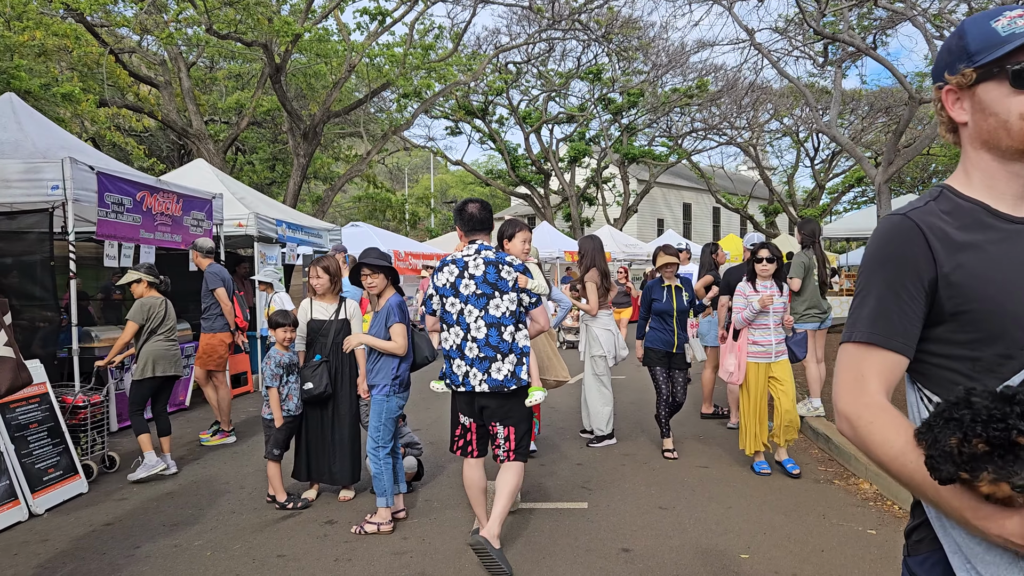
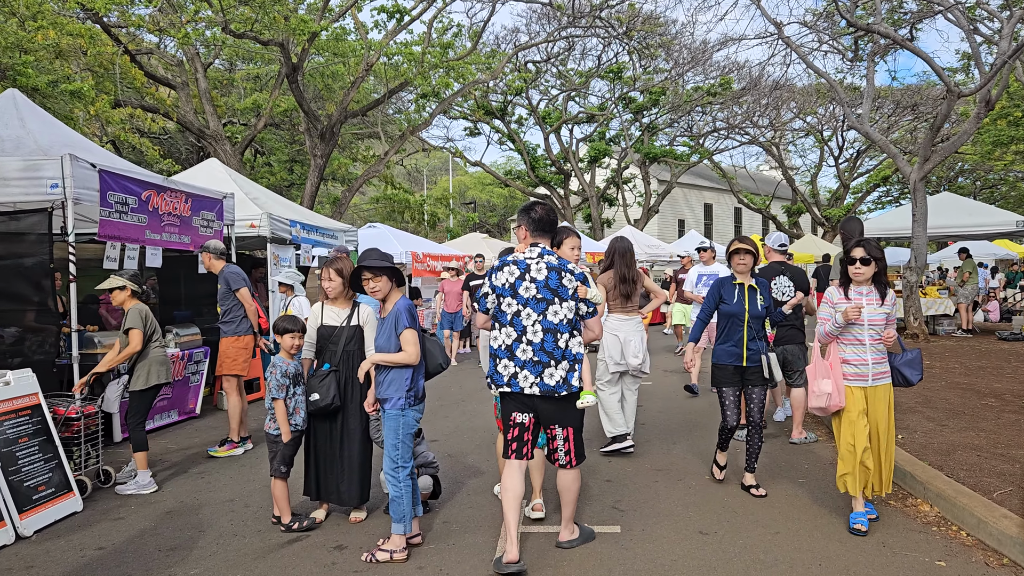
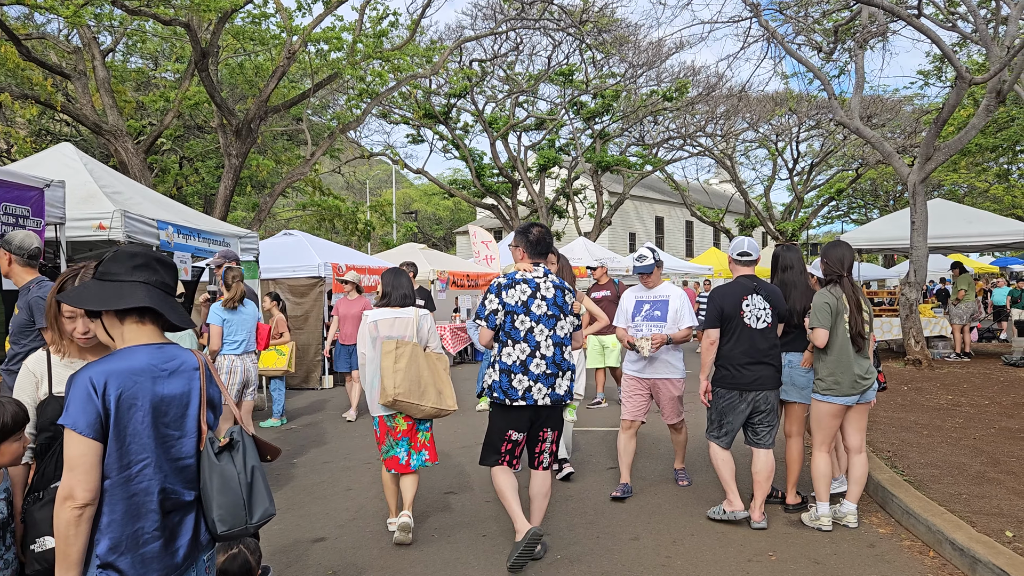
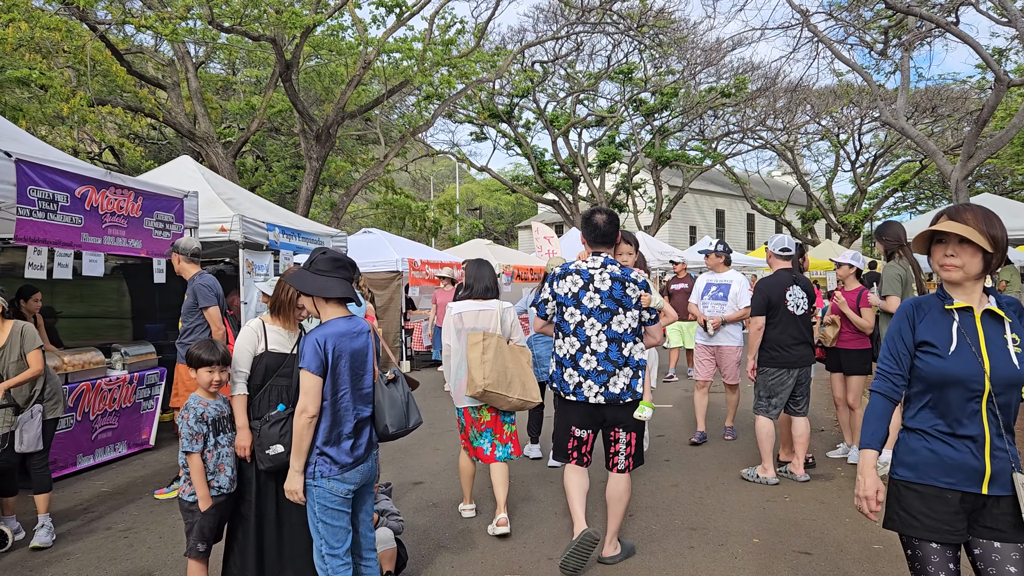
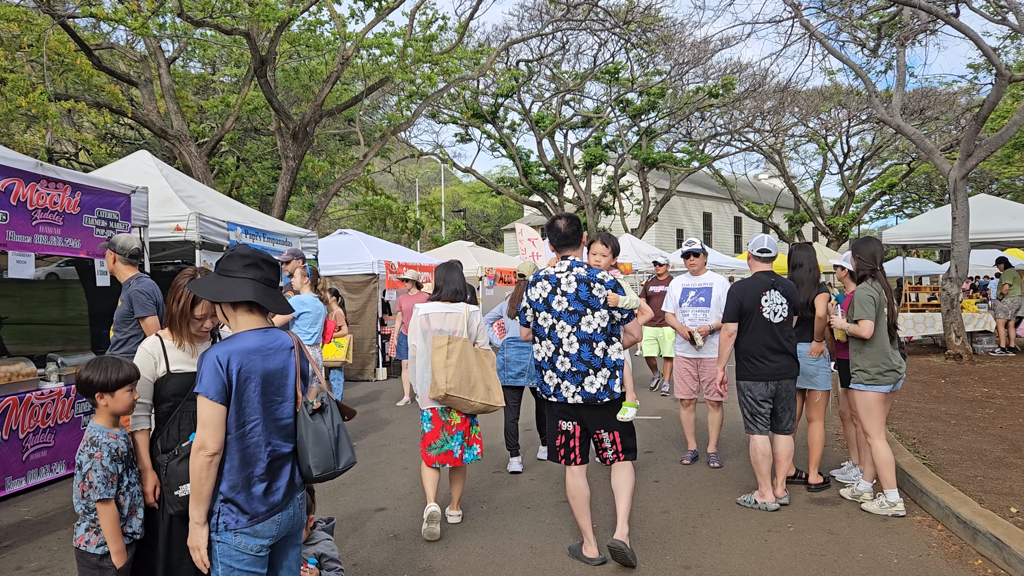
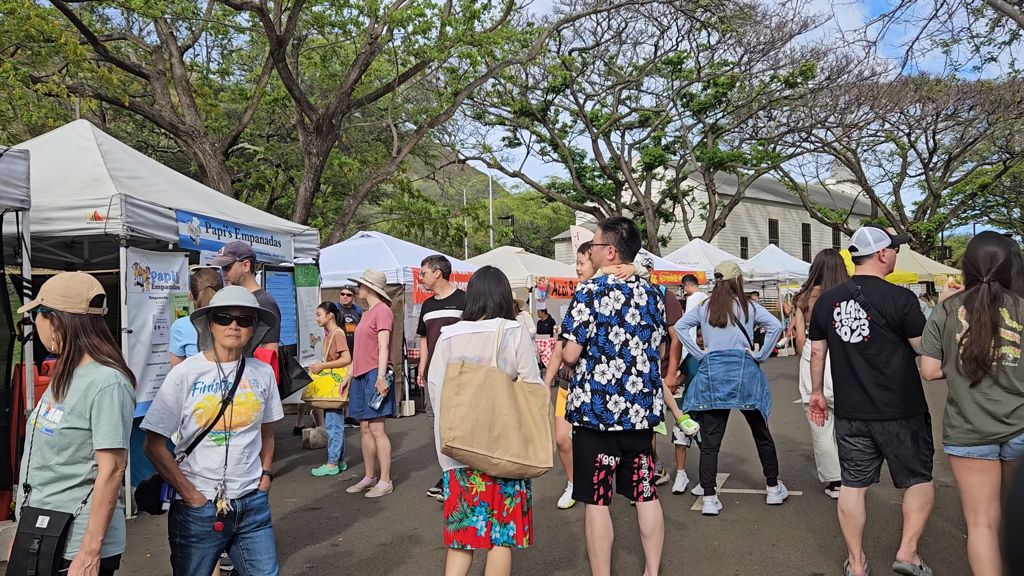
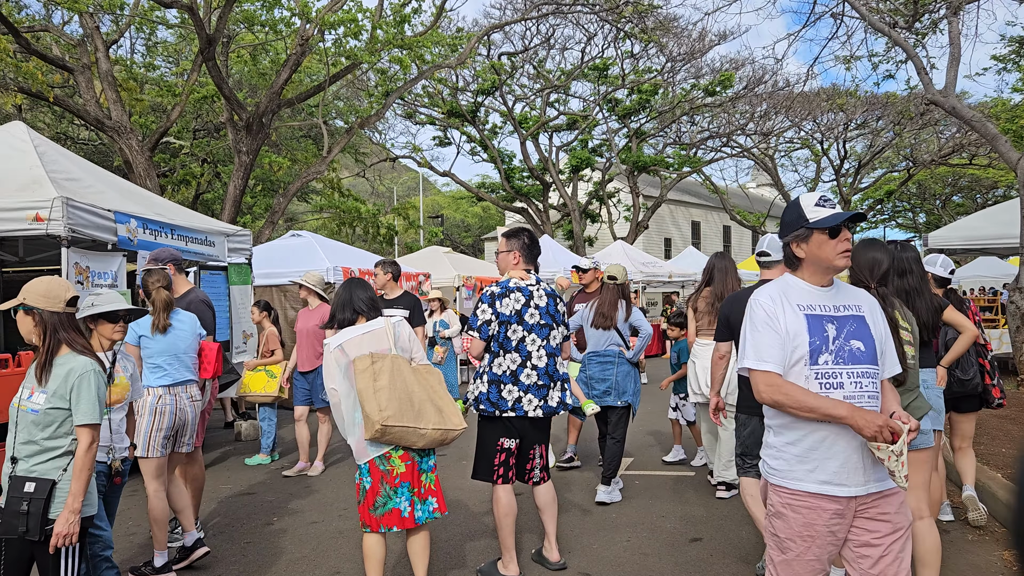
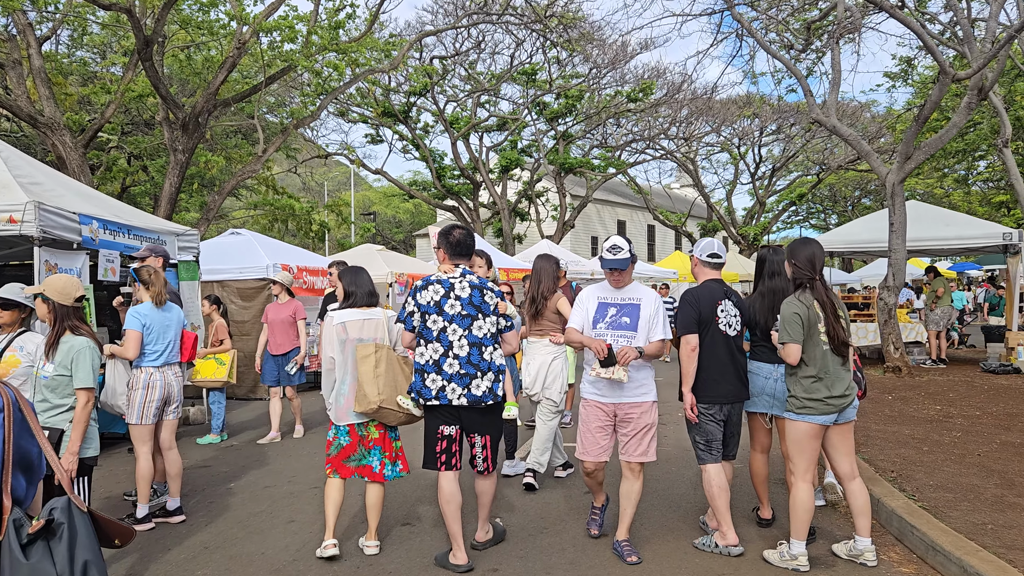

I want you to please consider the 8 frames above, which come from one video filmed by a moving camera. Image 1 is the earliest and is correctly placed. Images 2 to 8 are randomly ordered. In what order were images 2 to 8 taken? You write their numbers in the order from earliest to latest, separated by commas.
2, 4, 5, 3, 8, 7, 6
